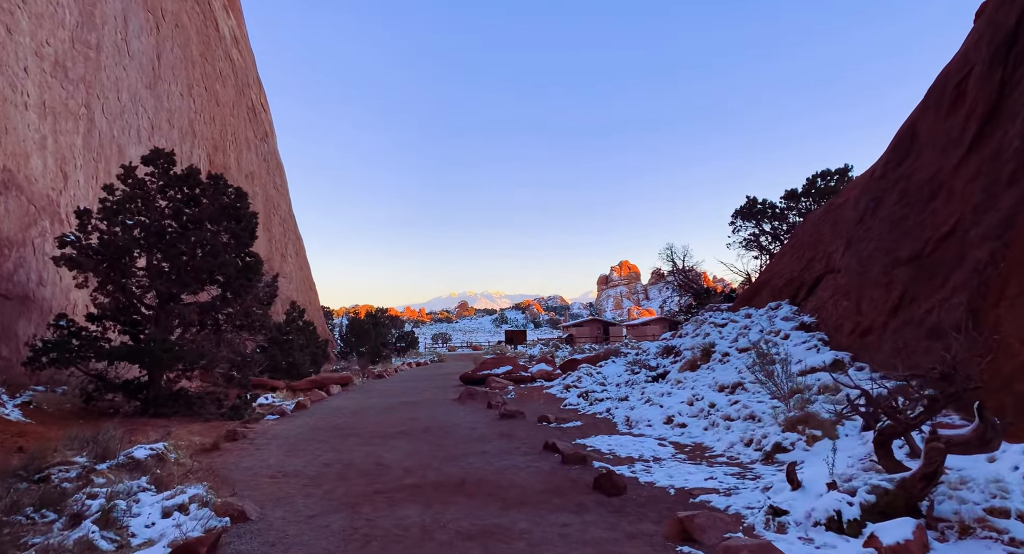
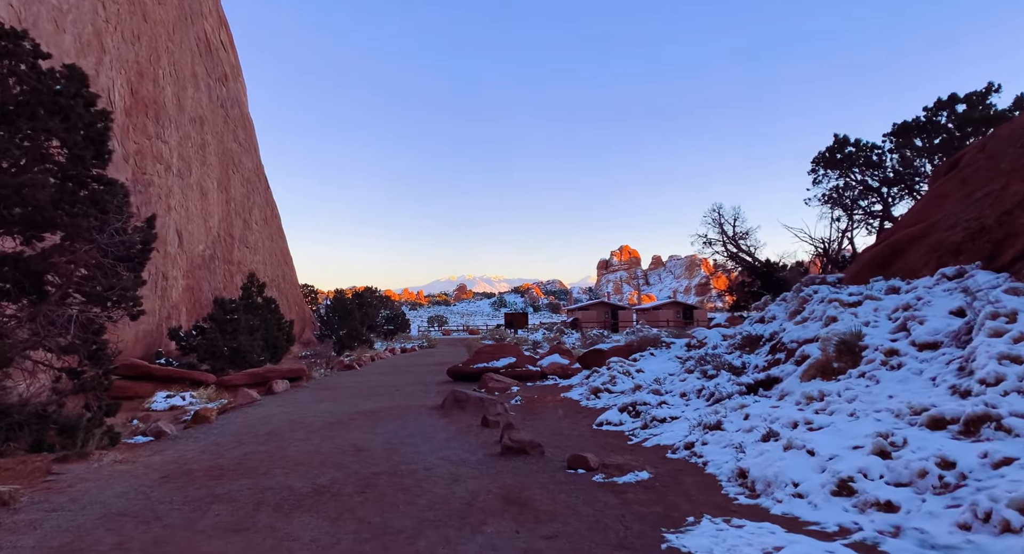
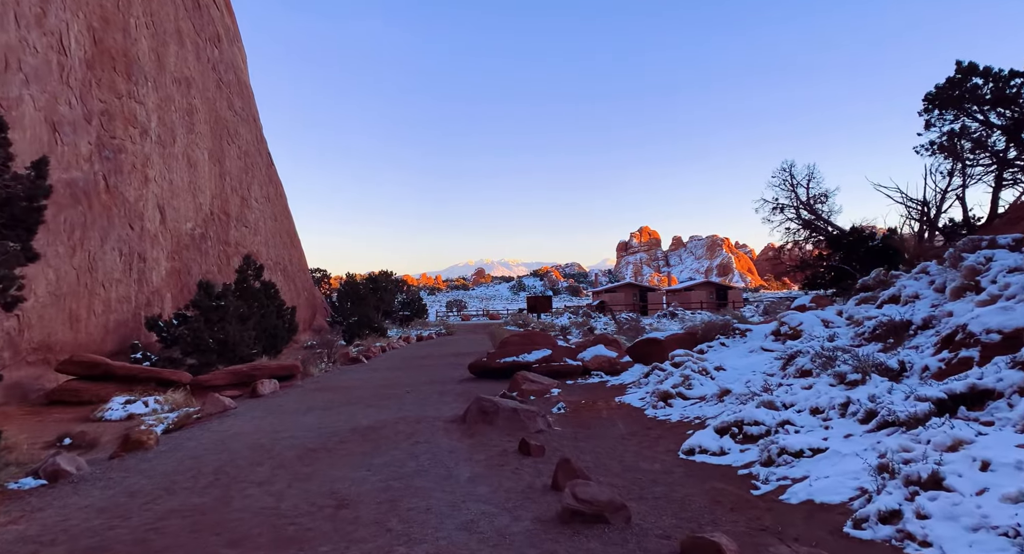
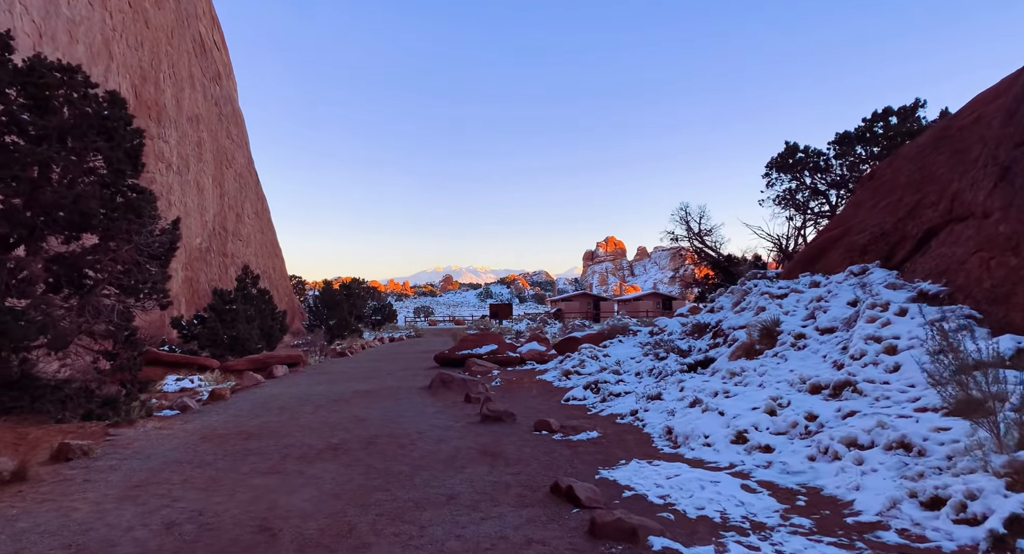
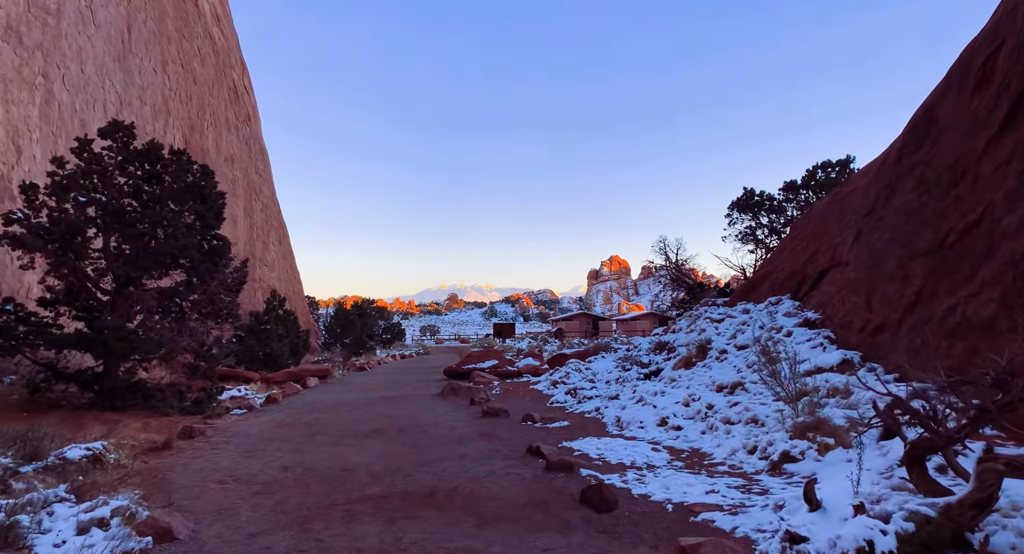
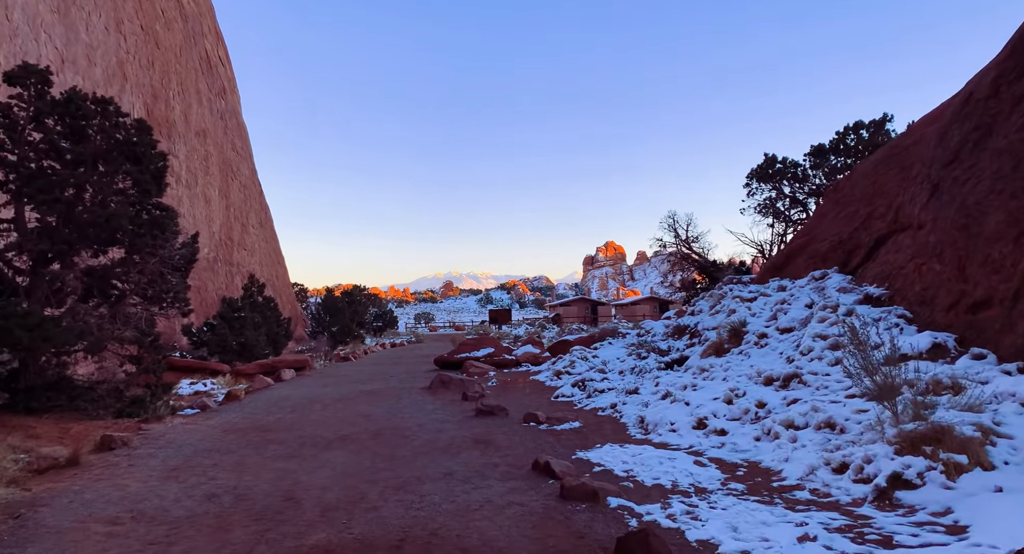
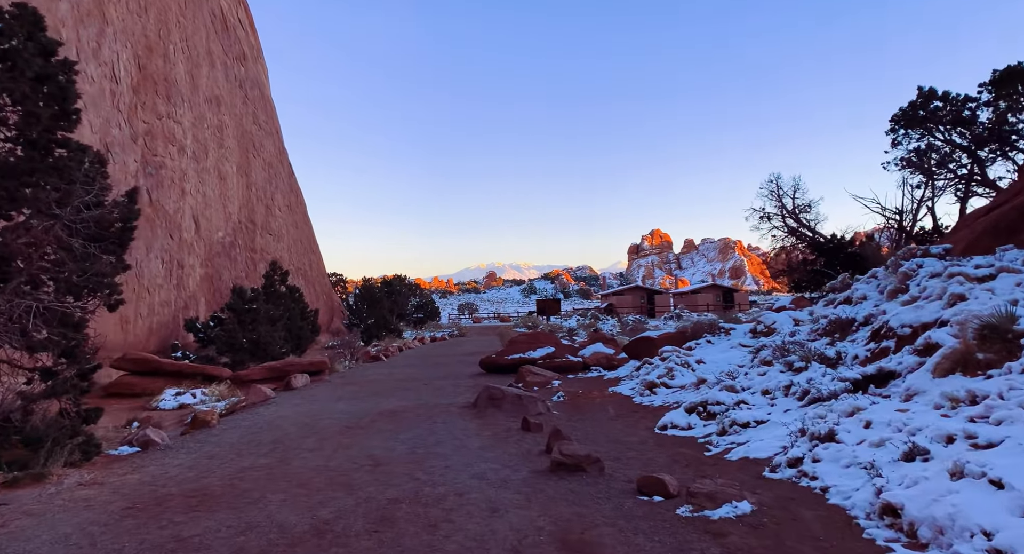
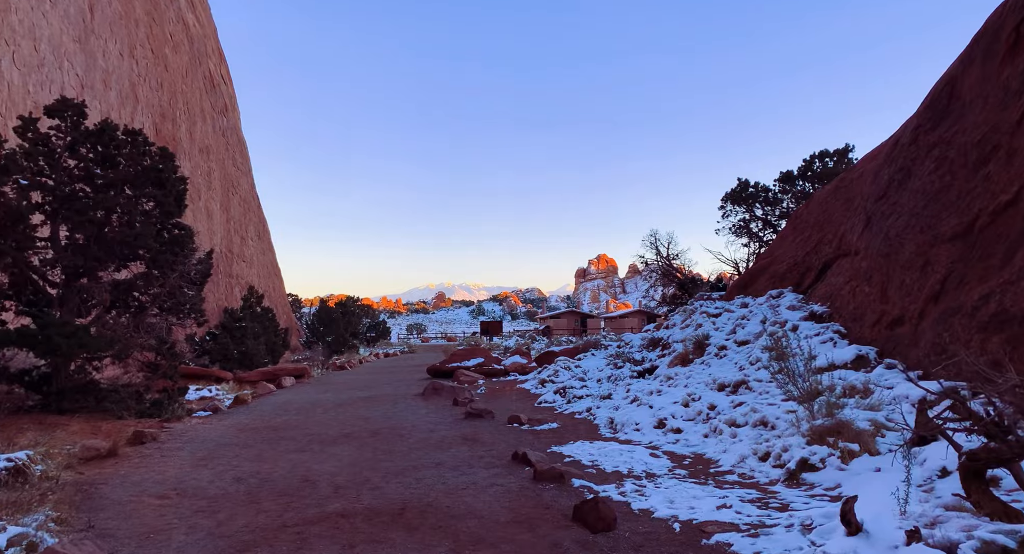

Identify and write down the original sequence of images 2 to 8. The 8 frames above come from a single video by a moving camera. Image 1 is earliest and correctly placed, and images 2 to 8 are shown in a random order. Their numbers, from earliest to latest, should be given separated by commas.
5, 8, 6, 4, 2, 7, 3
